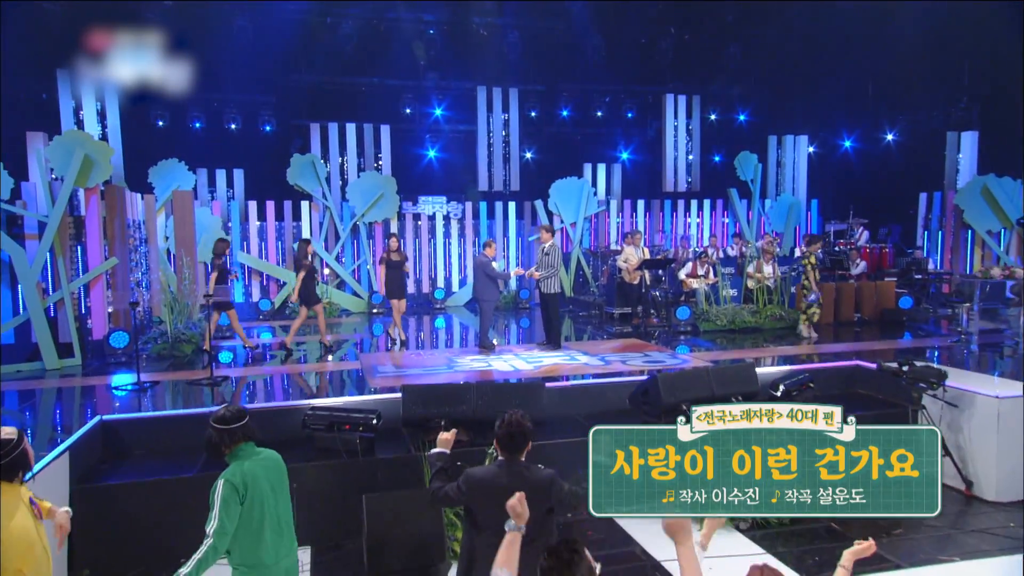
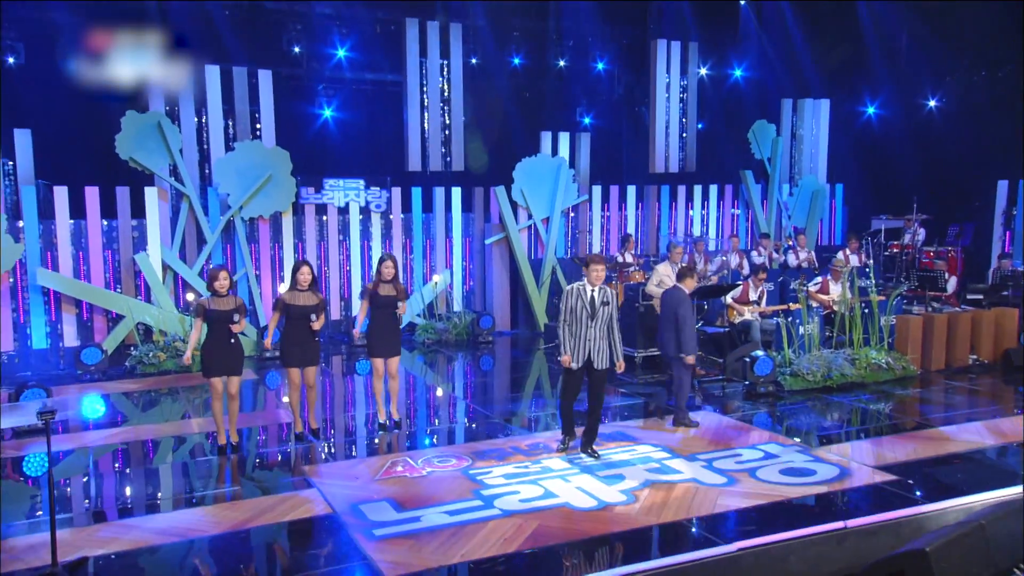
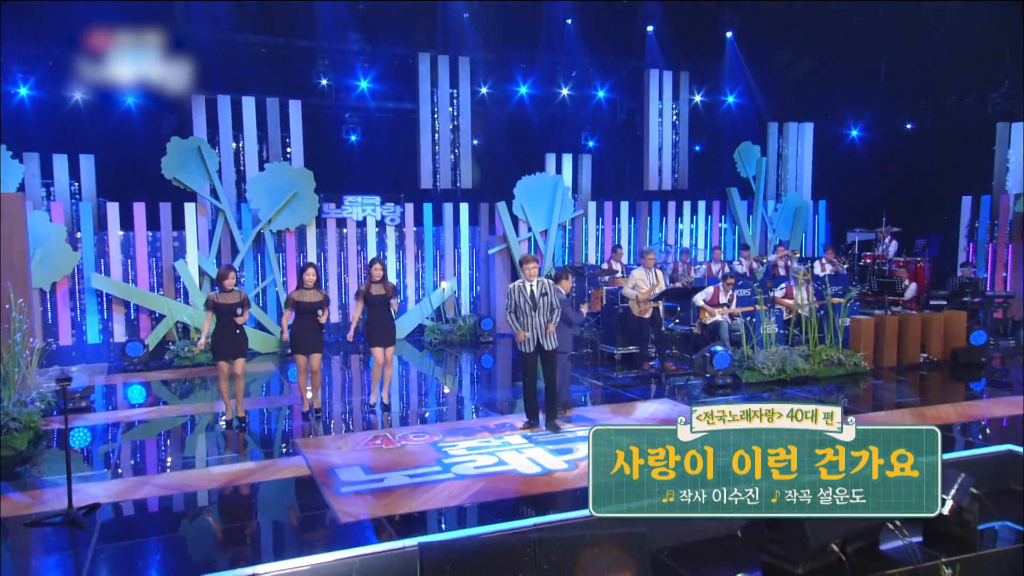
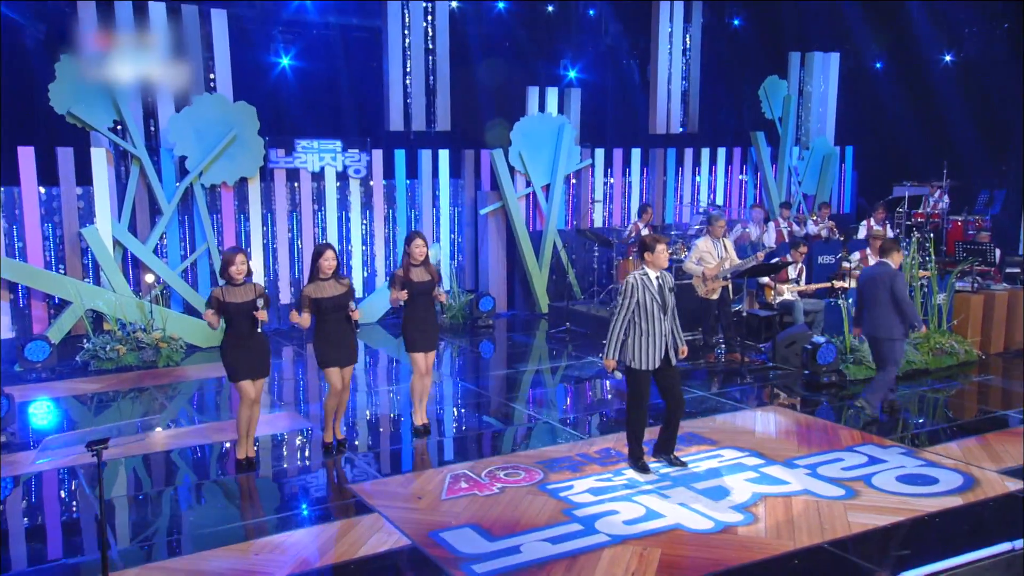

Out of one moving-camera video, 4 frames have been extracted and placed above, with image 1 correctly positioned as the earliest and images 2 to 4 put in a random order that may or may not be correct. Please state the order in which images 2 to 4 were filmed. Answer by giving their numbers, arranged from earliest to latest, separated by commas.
3, 2, 4
